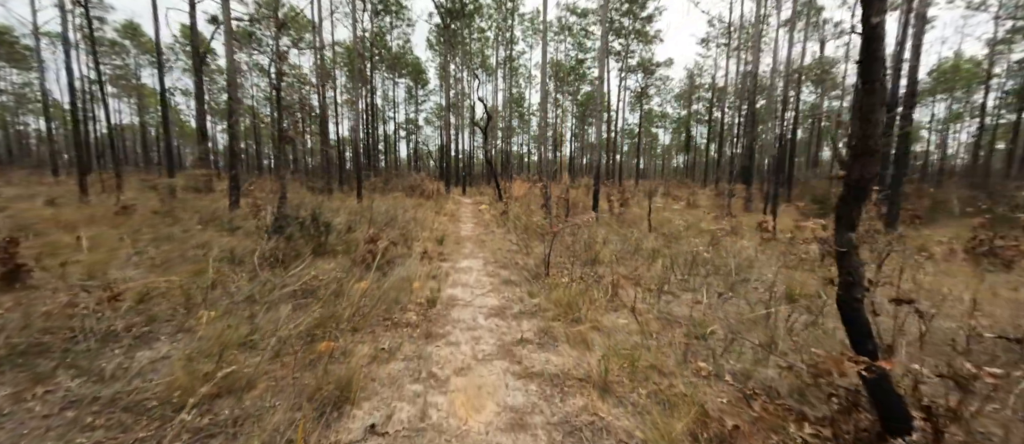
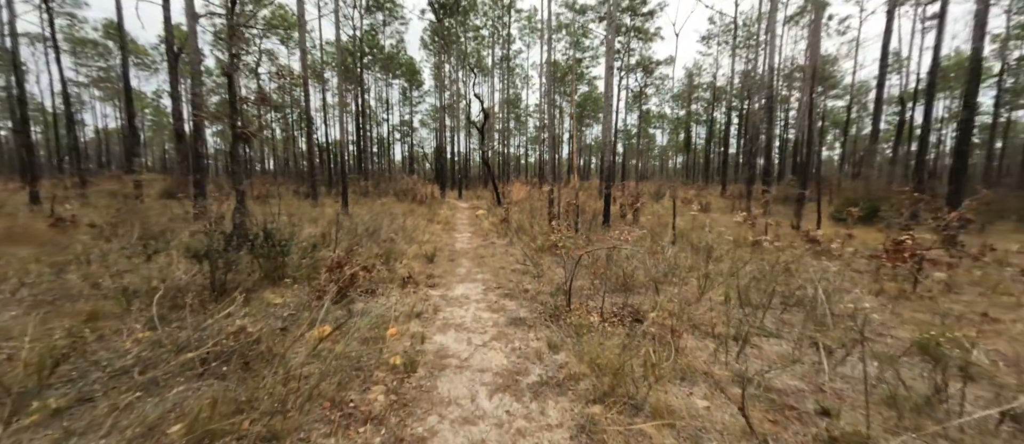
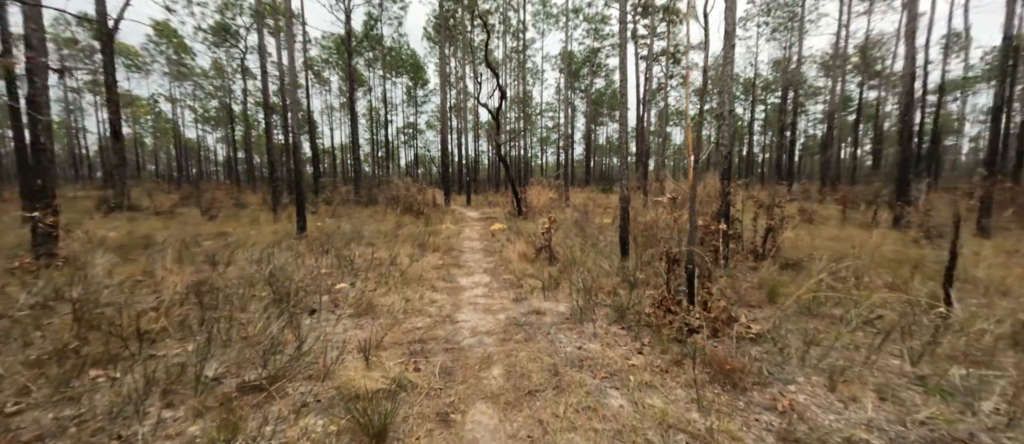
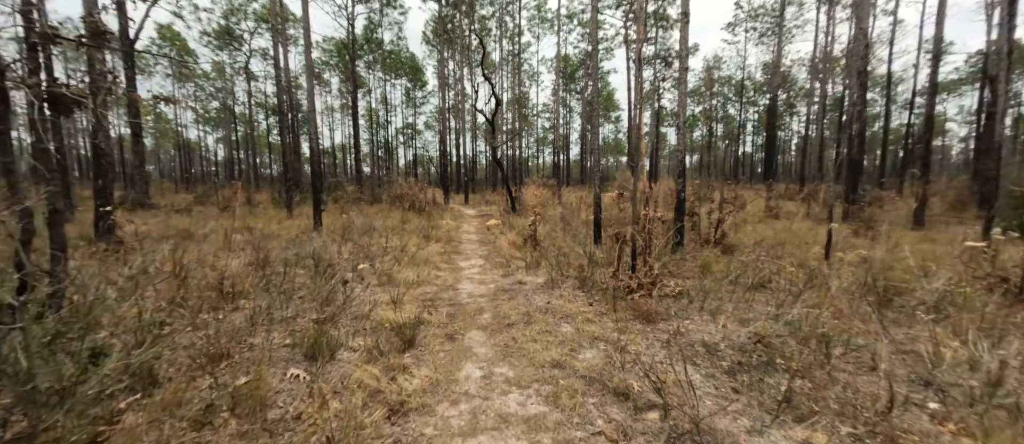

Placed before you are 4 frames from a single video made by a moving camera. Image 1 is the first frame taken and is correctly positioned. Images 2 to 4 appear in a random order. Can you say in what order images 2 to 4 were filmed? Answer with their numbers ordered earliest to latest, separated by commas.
2, 4, 3
